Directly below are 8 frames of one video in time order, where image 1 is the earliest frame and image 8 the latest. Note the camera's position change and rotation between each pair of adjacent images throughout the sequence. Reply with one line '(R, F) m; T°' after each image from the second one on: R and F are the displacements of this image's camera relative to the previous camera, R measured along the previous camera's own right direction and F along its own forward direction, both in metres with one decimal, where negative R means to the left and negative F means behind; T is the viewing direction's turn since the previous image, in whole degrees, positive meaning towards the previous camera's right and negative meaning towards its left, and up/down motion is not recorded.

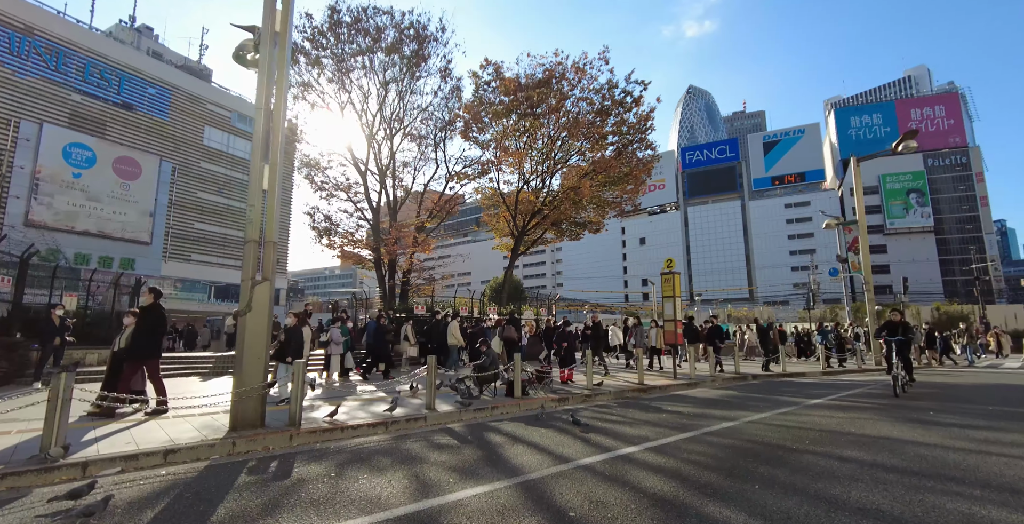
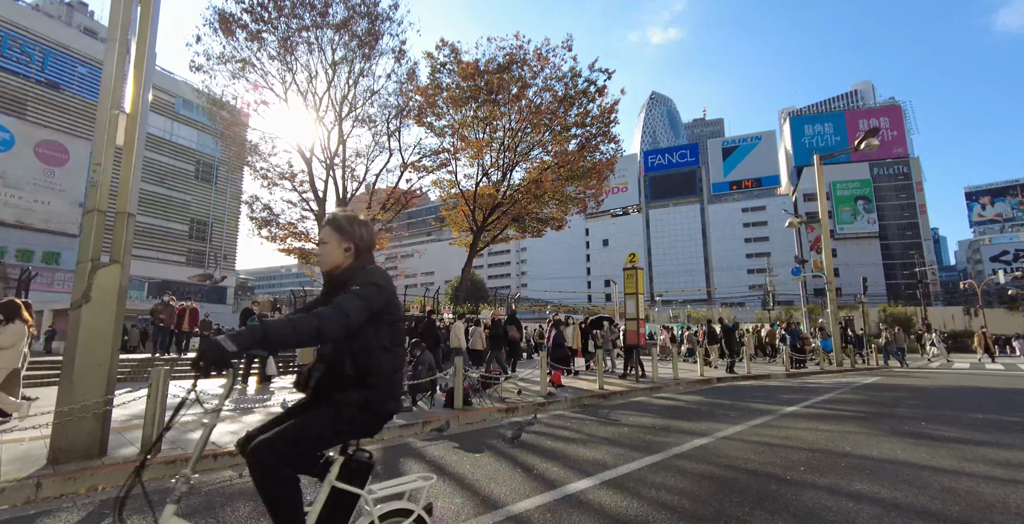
(+0.4, +1.0) m; +4°
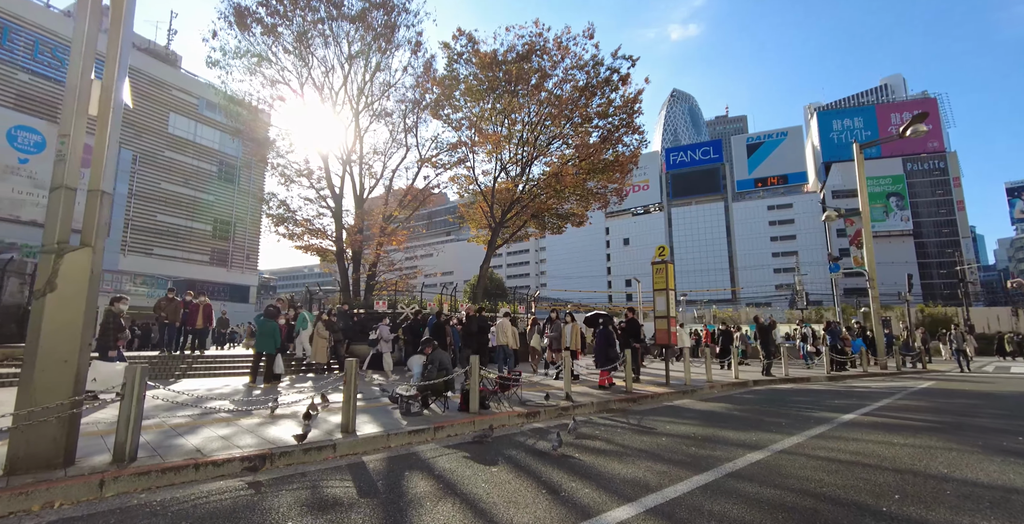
(0.0, +0.6) m; -2°
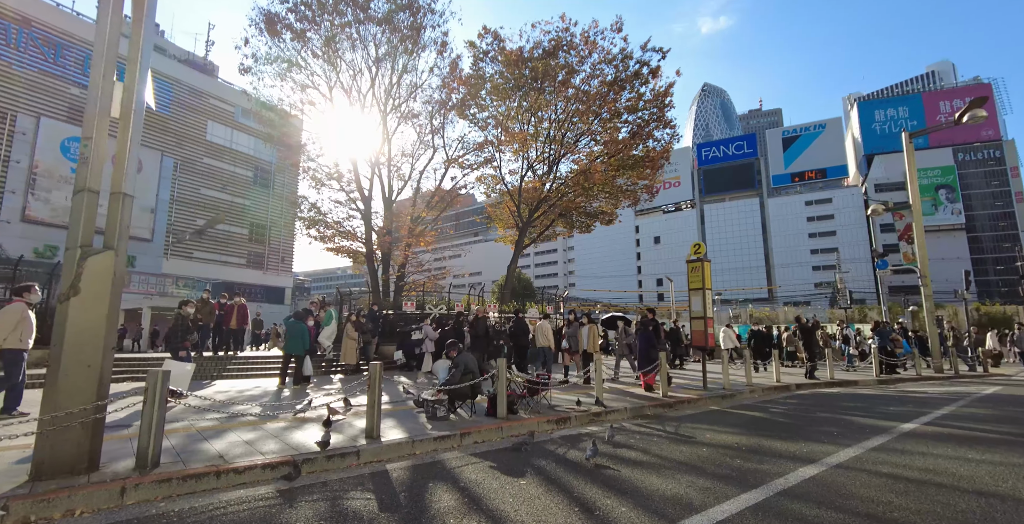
(0.0, +0.2) m; -3°
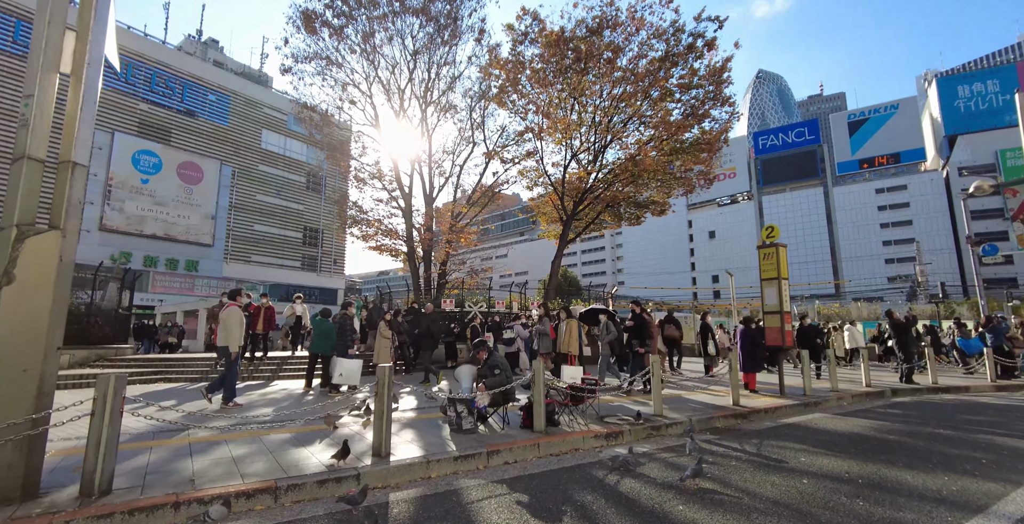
(+0.1, +1.0) m; -6°
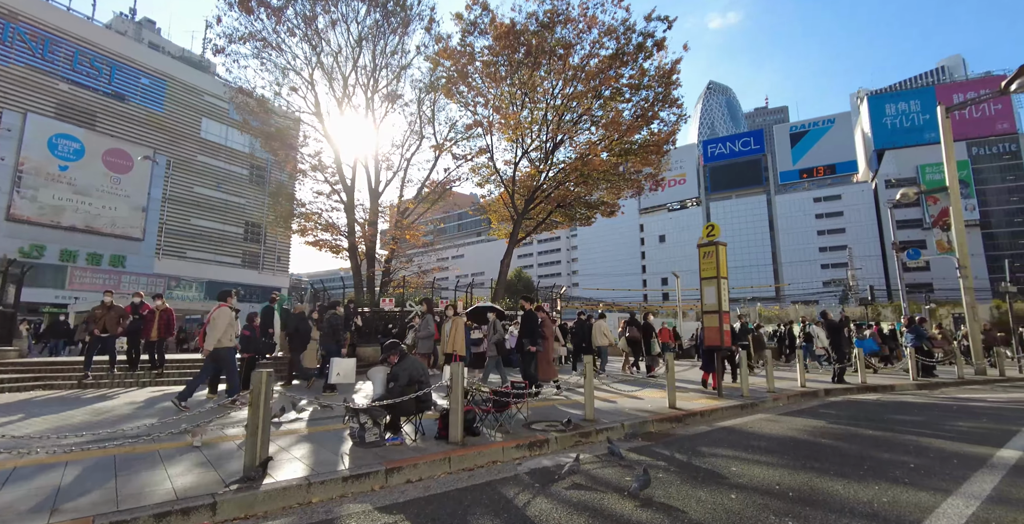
(+0.5, +0.5) m; +5°
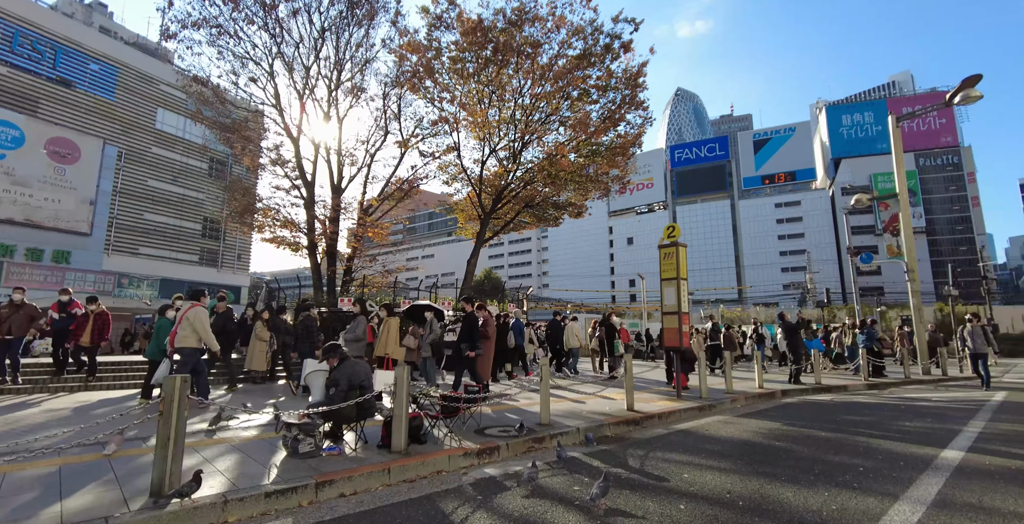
(+0.2, +0.2) m; +4°
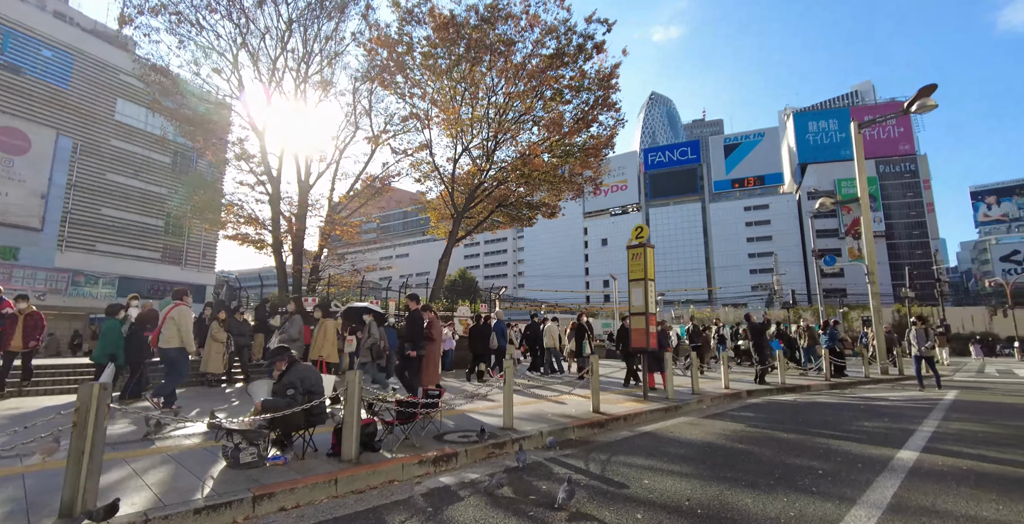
(+0.2, +0.2) m; +3°
